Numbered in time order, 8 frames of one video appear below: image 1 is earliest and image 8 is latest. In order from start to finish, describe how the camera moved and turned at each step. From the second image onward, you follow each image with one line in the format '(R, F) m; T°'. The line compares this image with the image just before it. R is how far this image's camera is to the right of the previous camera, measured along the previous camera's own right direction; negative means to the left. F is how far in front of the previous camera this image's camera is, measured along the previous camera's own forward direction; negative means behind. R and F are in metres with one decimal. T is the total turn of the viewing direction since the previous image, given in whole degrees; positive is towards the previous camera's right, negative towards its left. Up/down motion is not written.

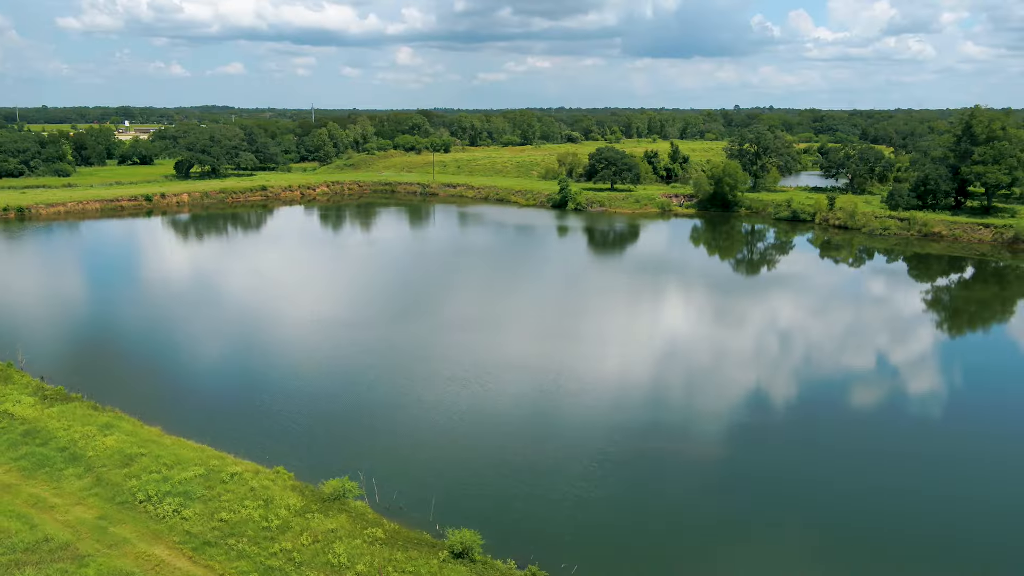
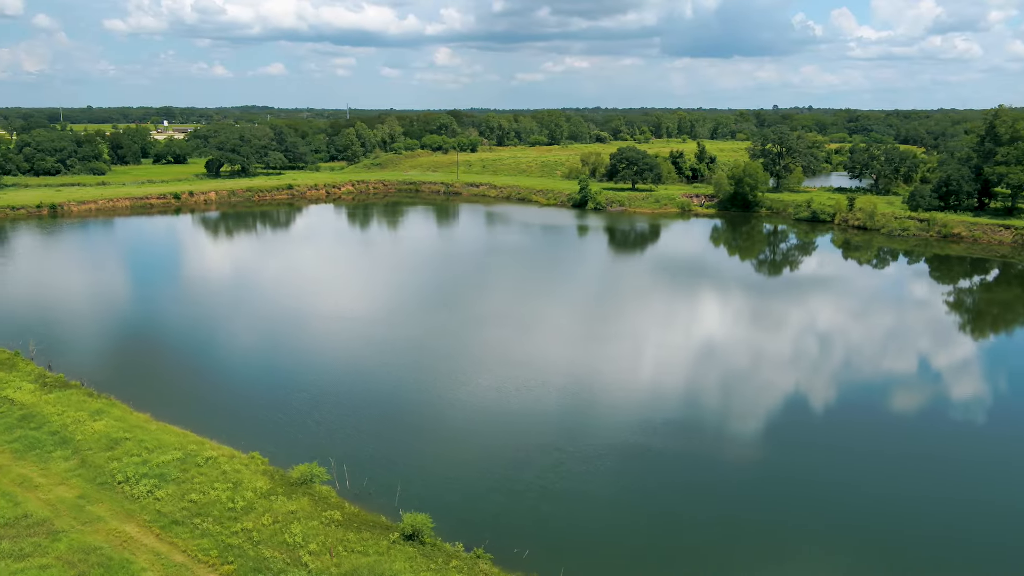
(+1.1, -0.4) m; -2°
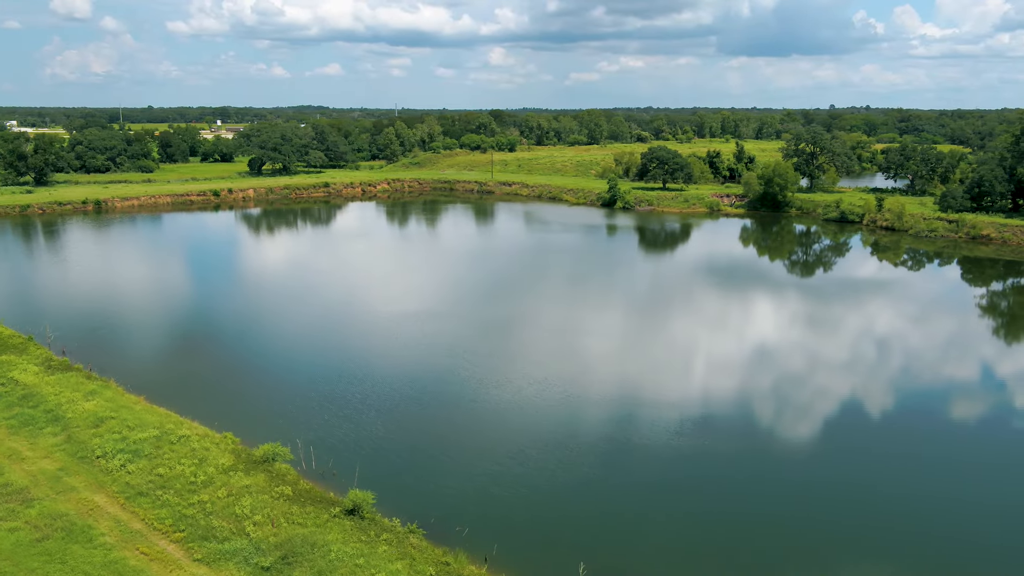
(+1.5, -0.5) m; -3°
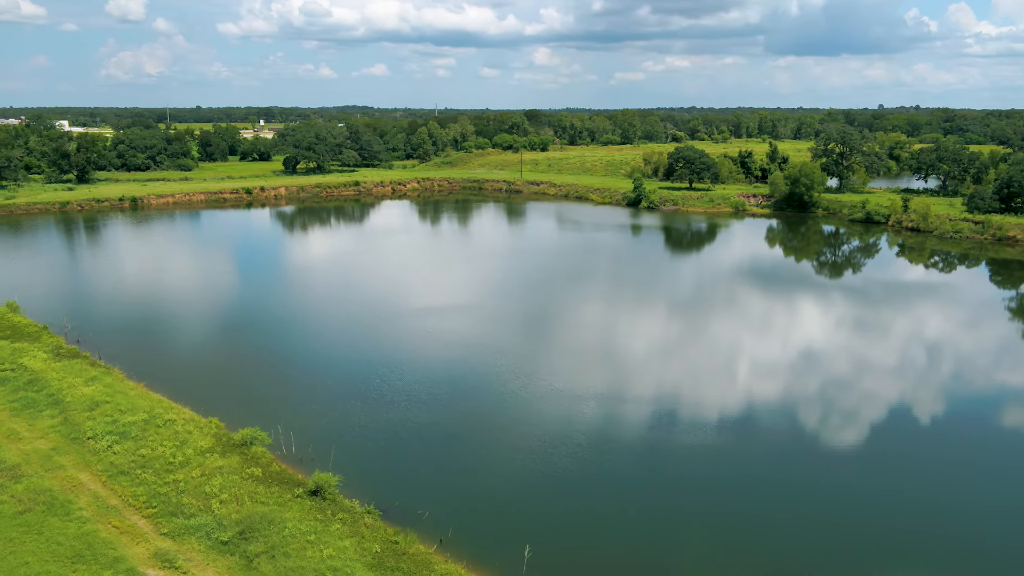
(+1.2, -0.4) m; -3°
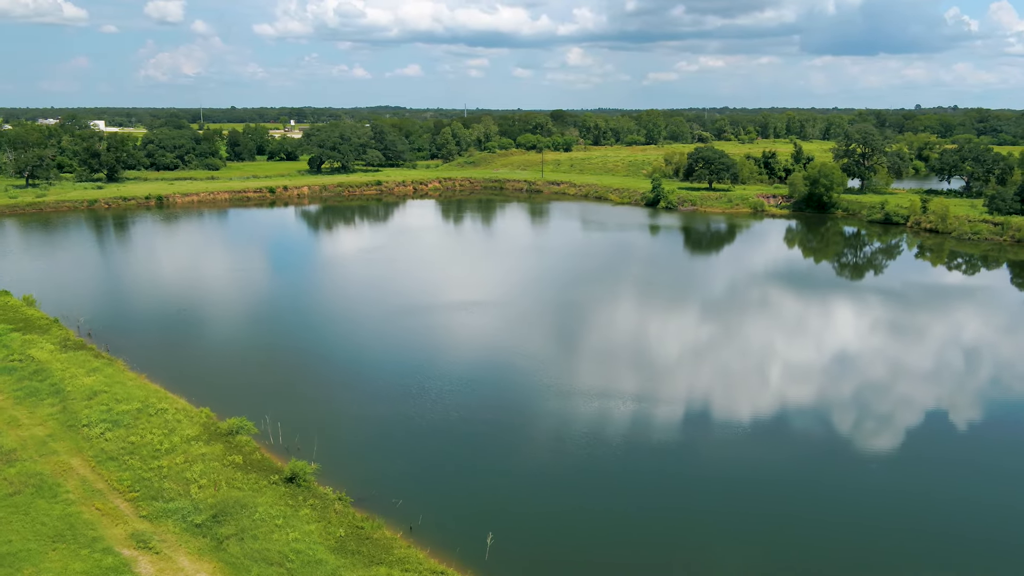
(+0.9, -0.3) m; -2°
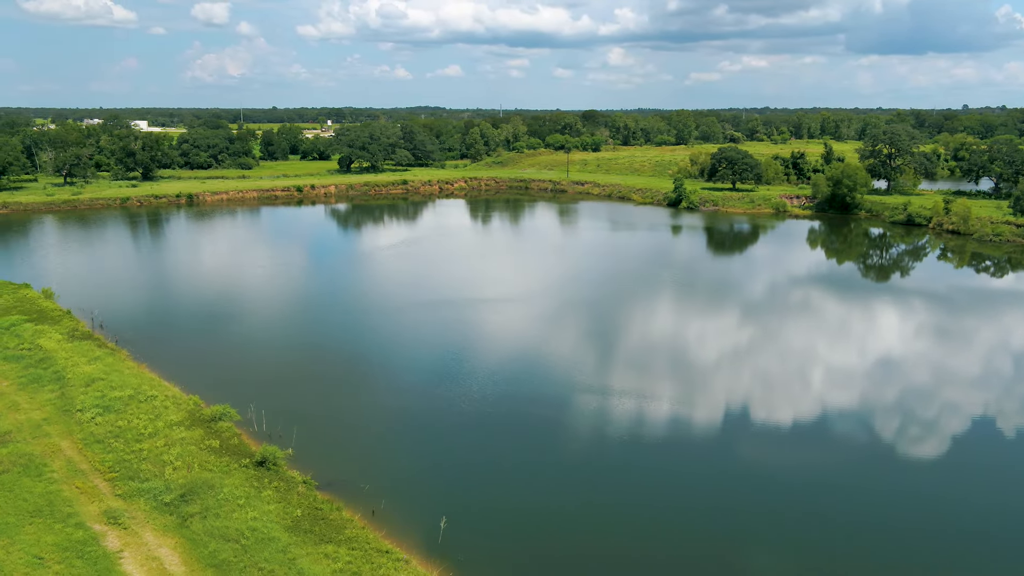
(+1.2, -0.4) m; -3°
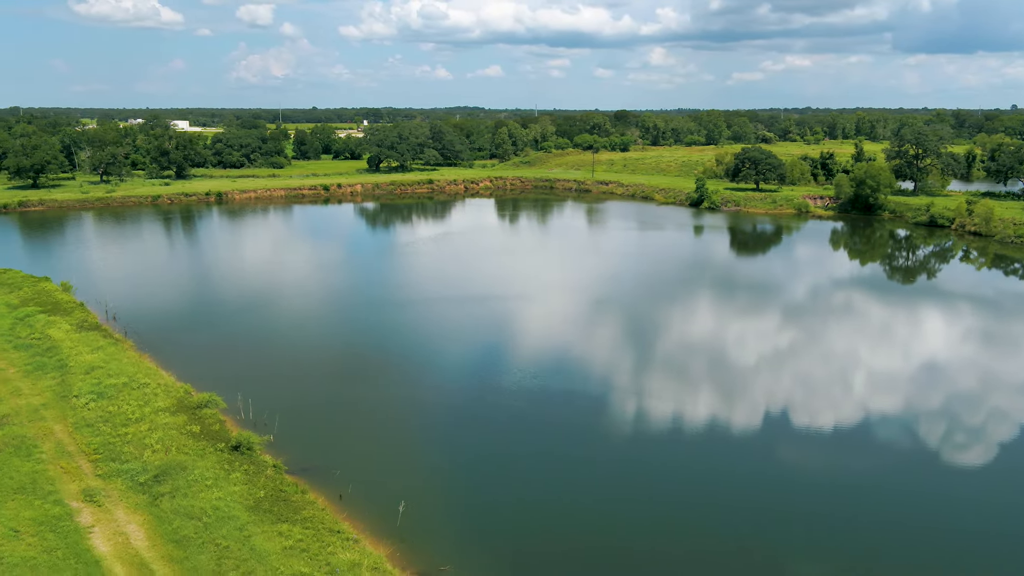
(+1.2, -0.4) m; -2°
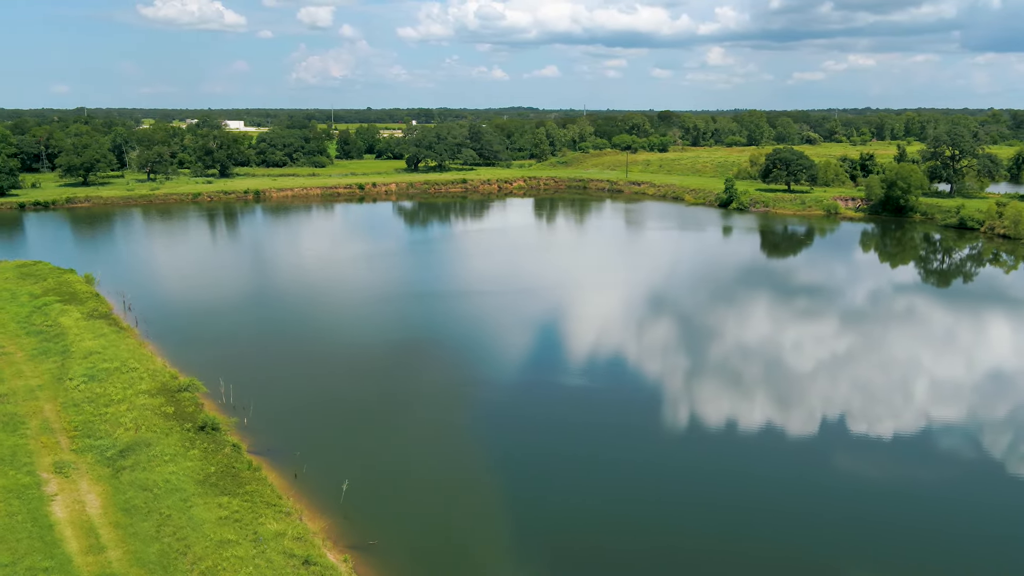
(+1.7, -0.6) m; -3°
